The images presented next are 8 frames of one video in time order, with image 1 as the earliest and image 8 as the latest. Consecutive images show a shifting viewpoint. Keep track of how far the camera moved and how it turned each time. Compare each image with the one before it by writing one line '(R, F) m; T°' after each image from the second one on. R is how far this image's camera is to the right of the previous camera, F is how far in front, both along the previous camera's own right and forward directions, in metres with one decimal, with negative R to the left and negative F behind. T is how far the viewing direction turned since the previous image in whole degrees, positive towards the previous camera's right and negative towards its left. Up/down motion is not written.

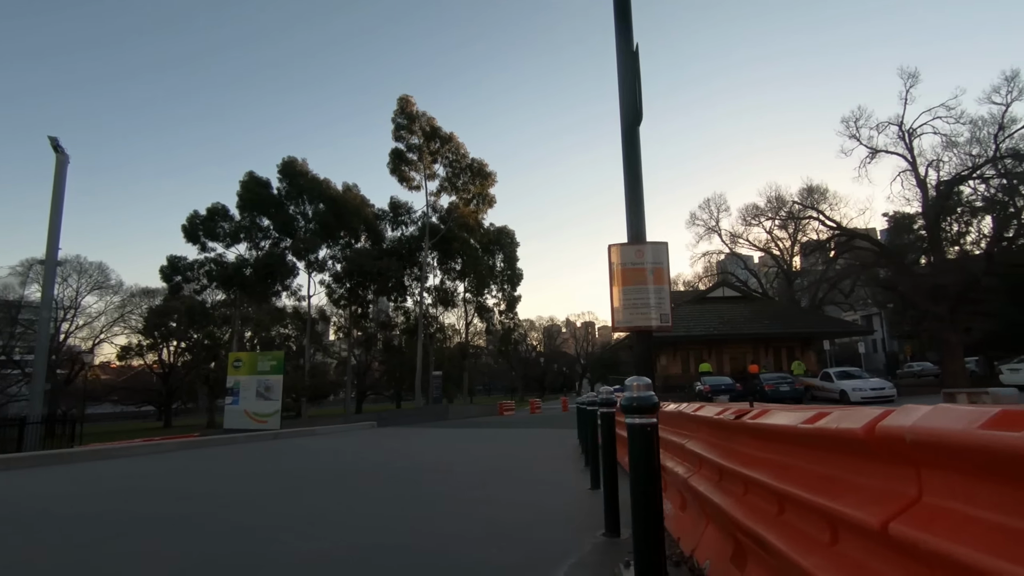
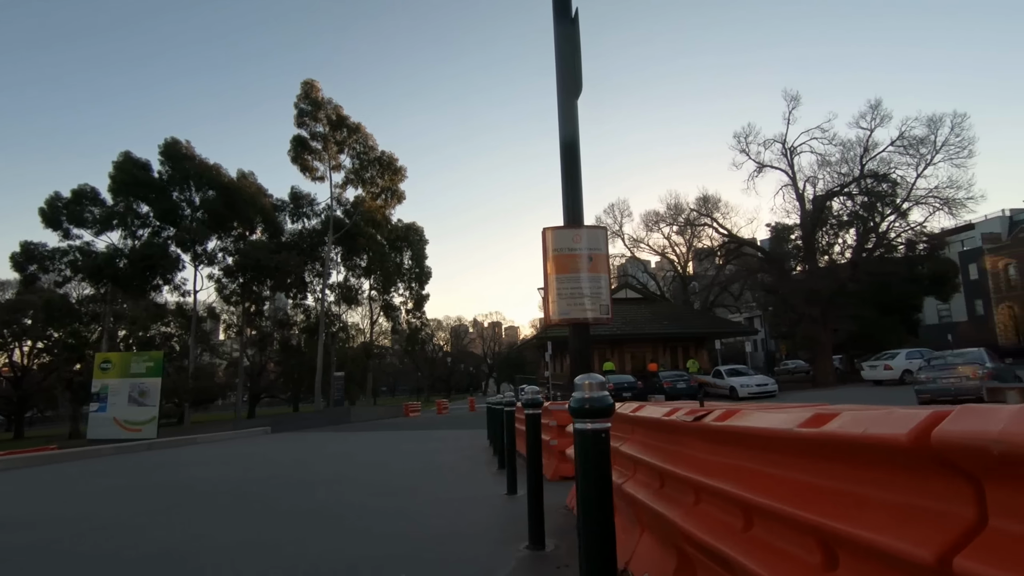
(-0.1, +0.4) m; +10°
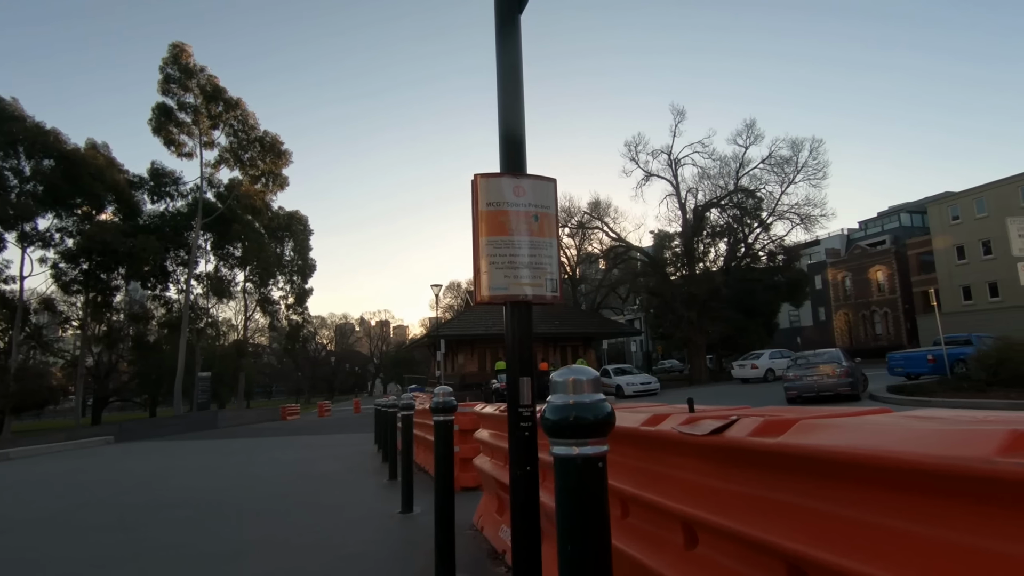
(-0.1, +0.8) m; +11°
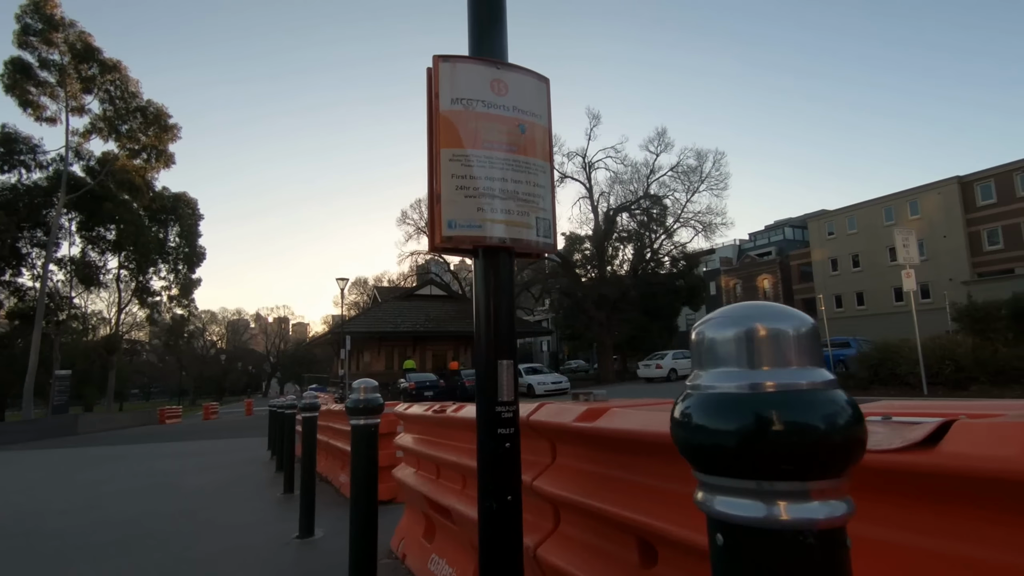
(-0.2, +0.8) m; +9°
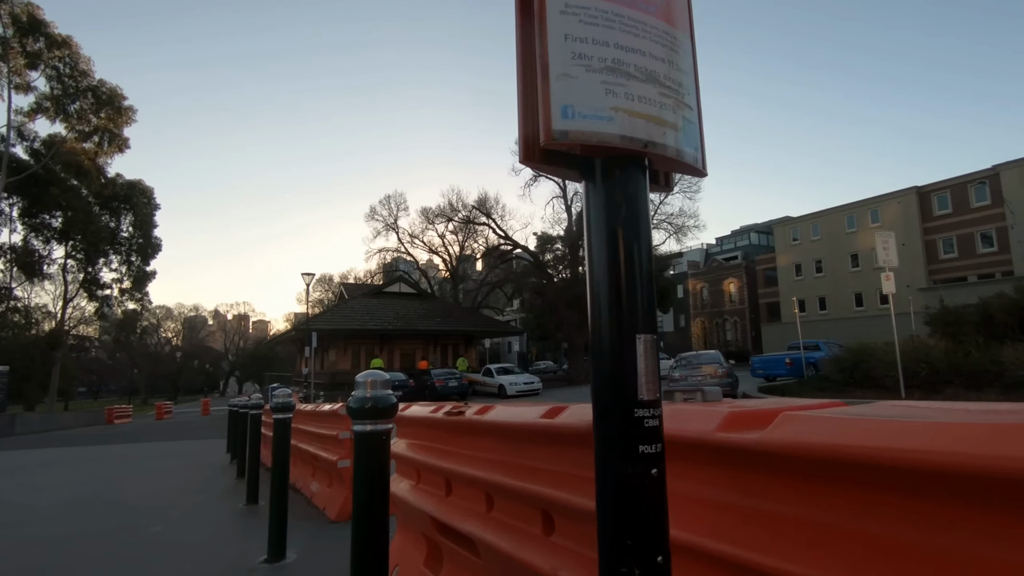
(-0.3, +0.6) m; +3°
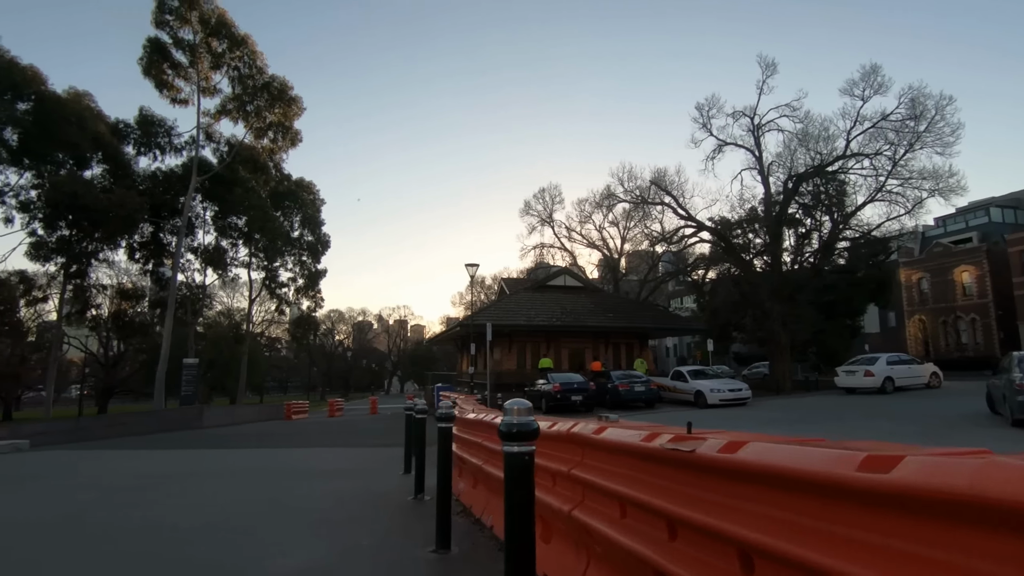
(-2.3, +4.0) m; -15°
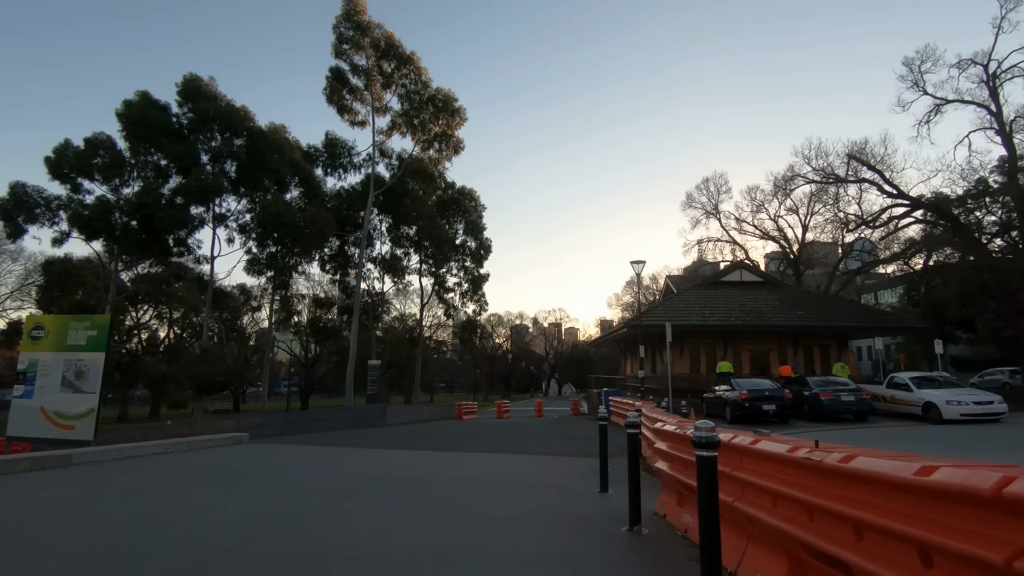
(-0.8, +1.0) m; -16°
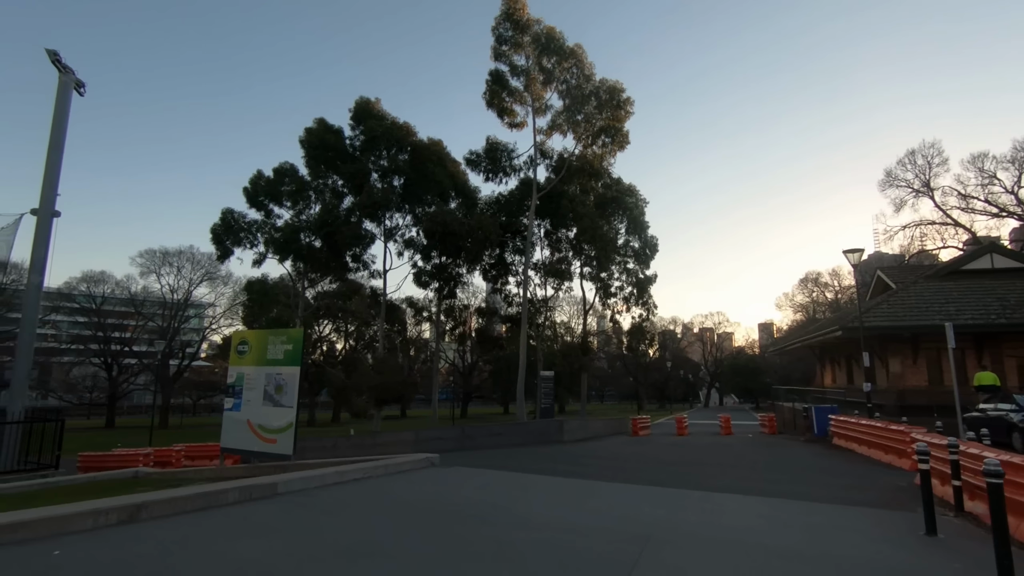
(-1.6, +2.0) m; -15°
